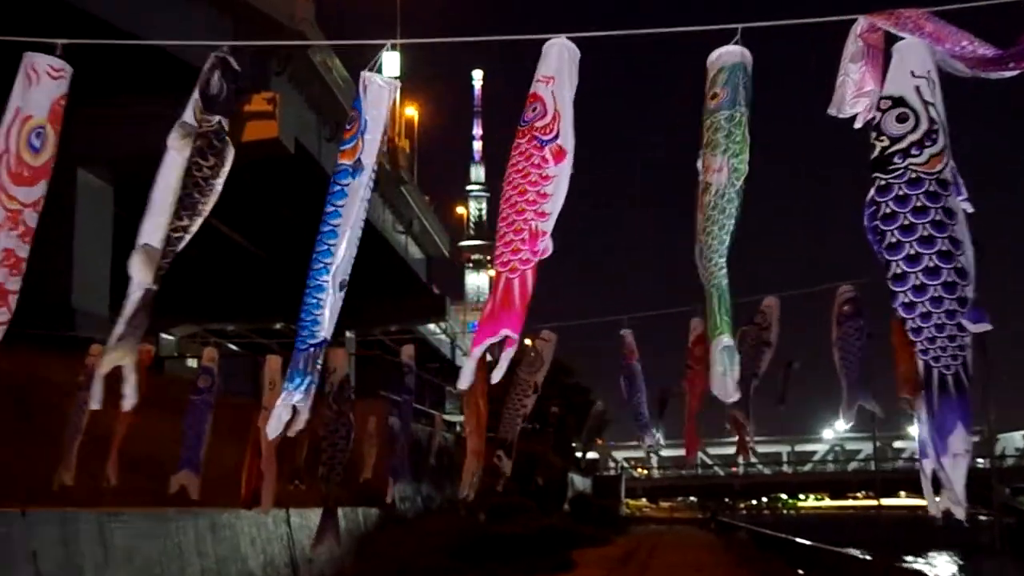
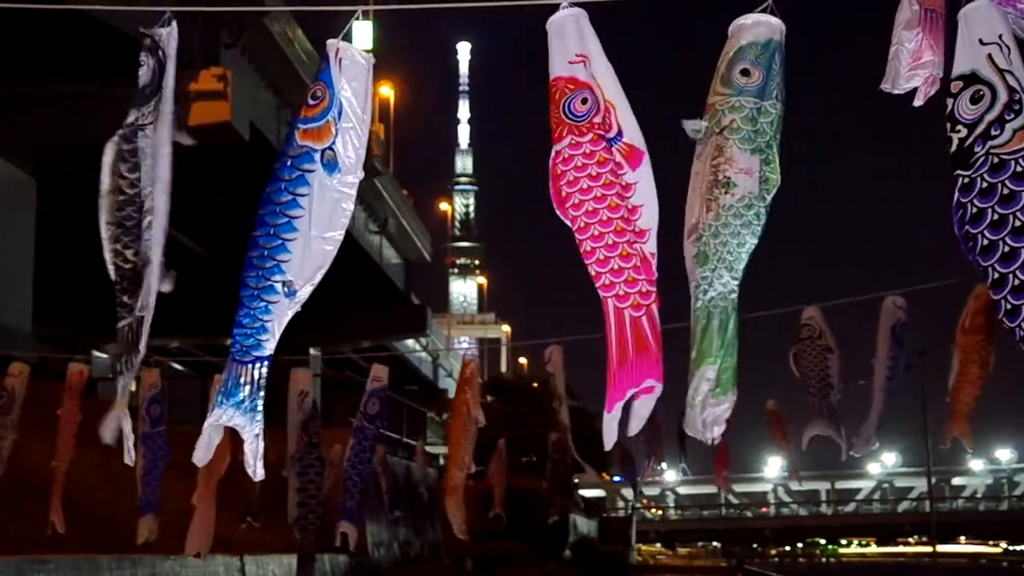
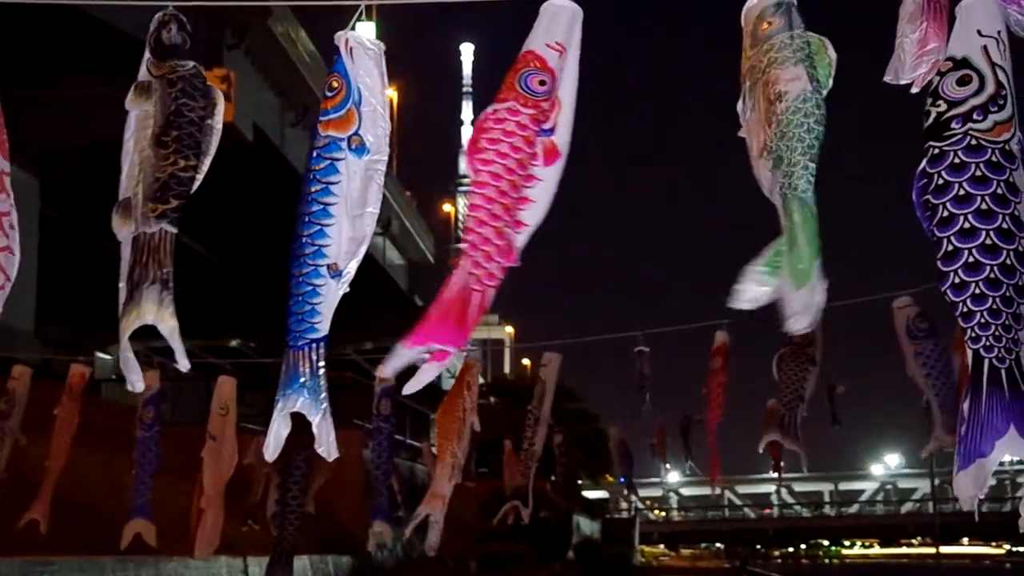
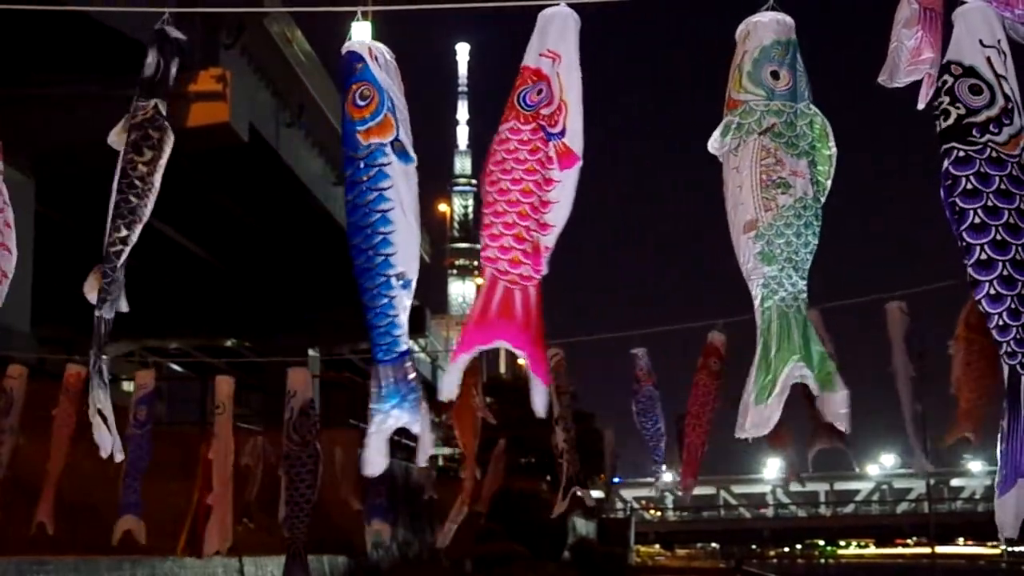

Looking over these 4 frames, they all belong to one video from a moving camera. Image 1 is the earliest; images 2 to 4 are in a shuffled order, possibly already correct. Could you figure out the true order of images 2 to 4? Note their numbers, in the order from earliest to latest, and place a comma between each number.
3, 2, 4
